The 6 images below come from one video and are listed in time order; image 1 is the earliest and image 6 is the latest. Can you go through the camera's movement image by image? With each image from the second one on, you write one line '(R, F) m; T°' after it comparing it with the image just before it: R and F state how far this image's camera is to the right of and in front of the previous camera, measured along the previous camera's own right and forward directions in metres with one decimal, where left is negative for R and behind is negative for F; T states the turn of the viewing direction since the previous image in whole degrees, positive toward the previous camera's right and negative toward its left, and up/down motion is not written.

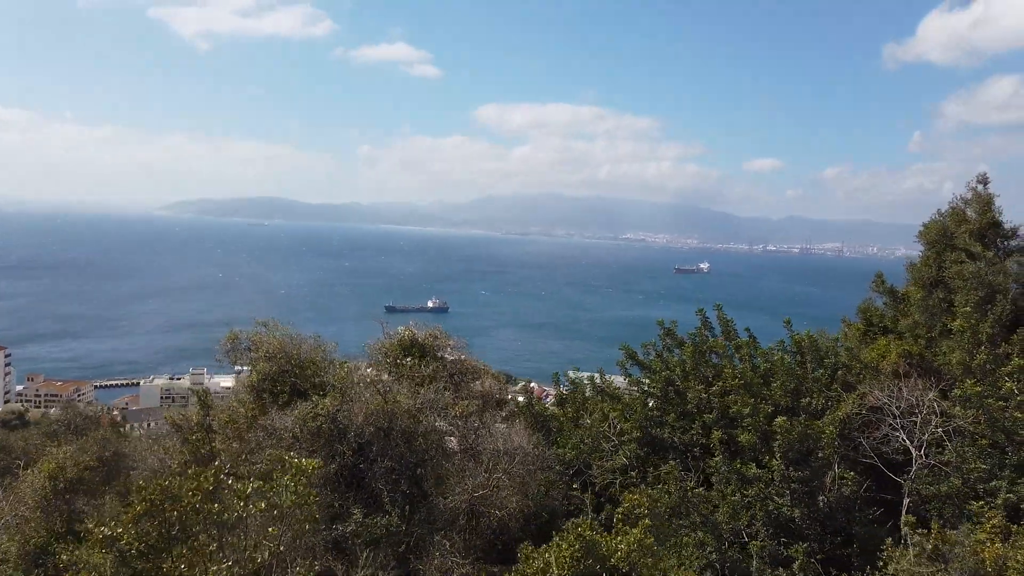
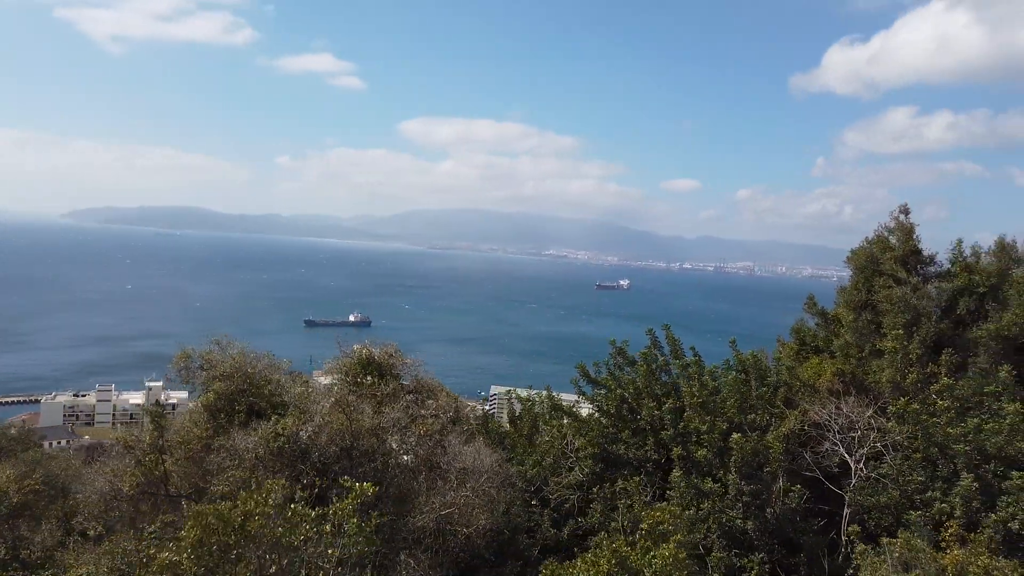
(-0.3, +0.2) m; +6°
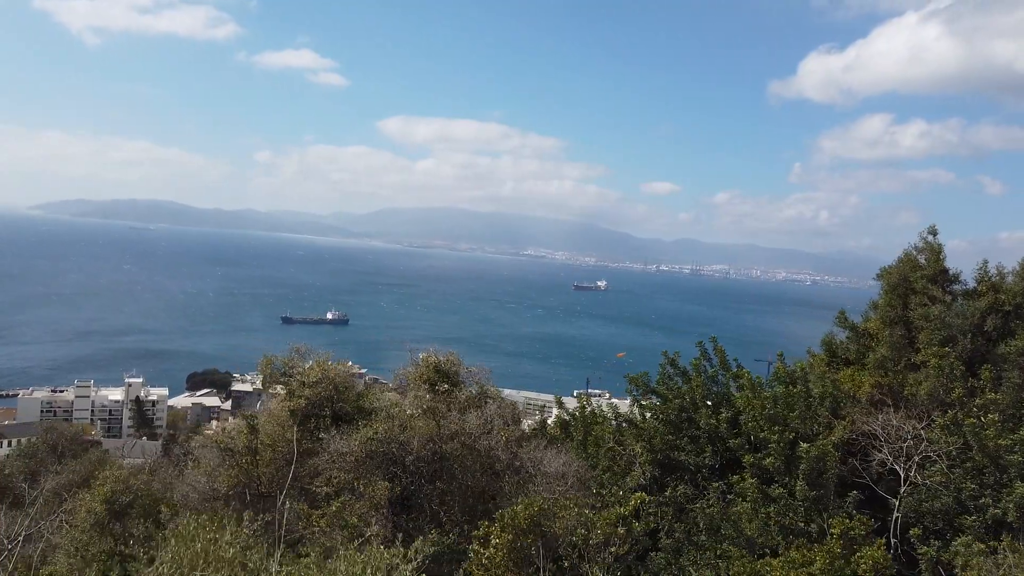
(-1.3, -0.5) m; +1°
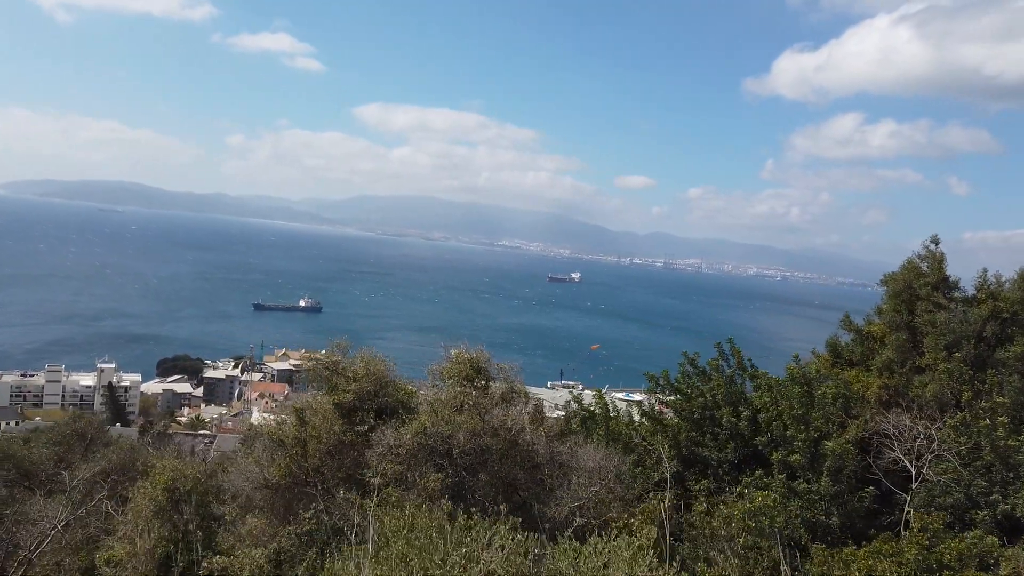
(-0.9, -0.3) m; +2°
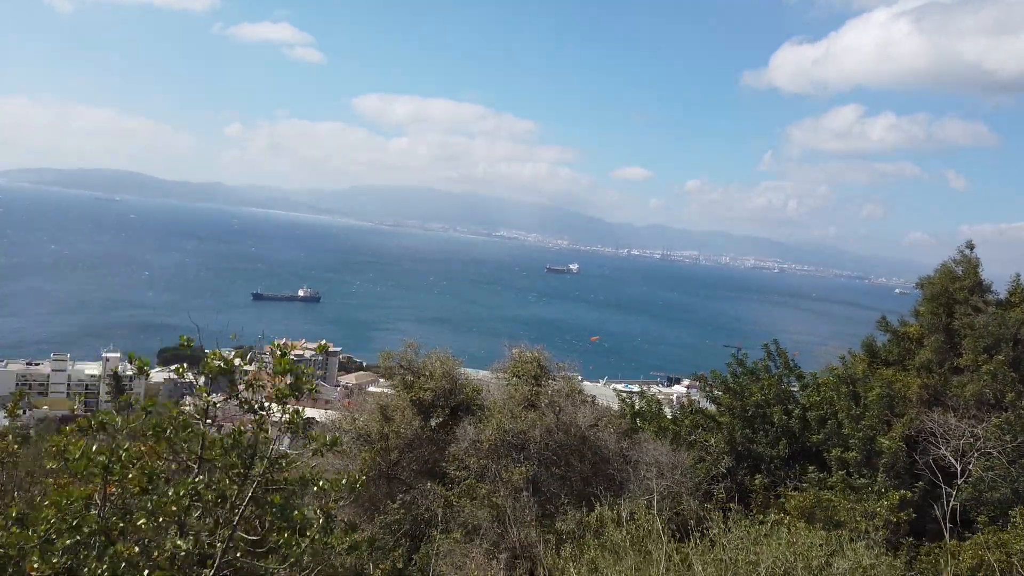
(-1.1, -0.5) m; 0°
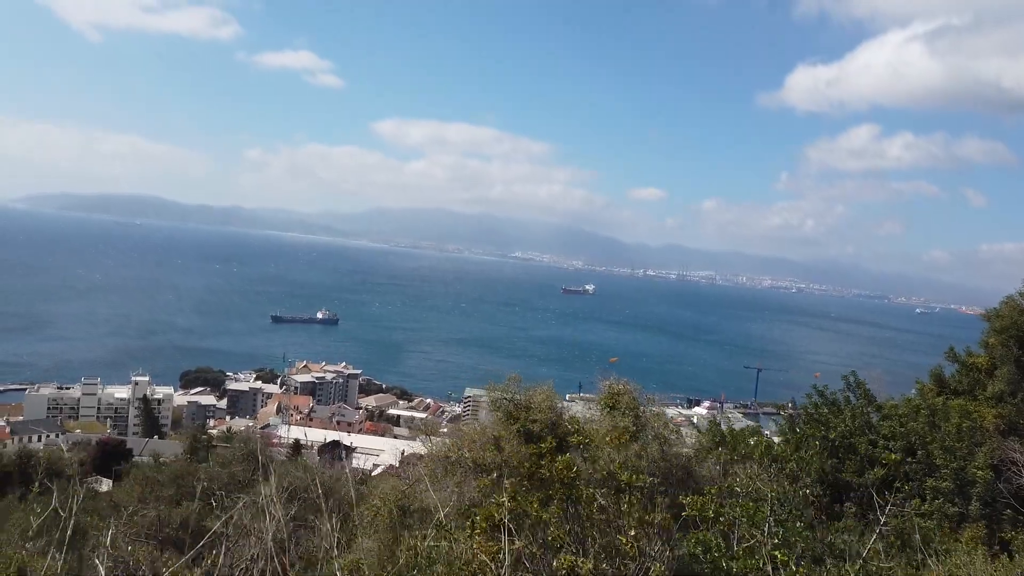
(-1.5, -0.9) m; -2°
